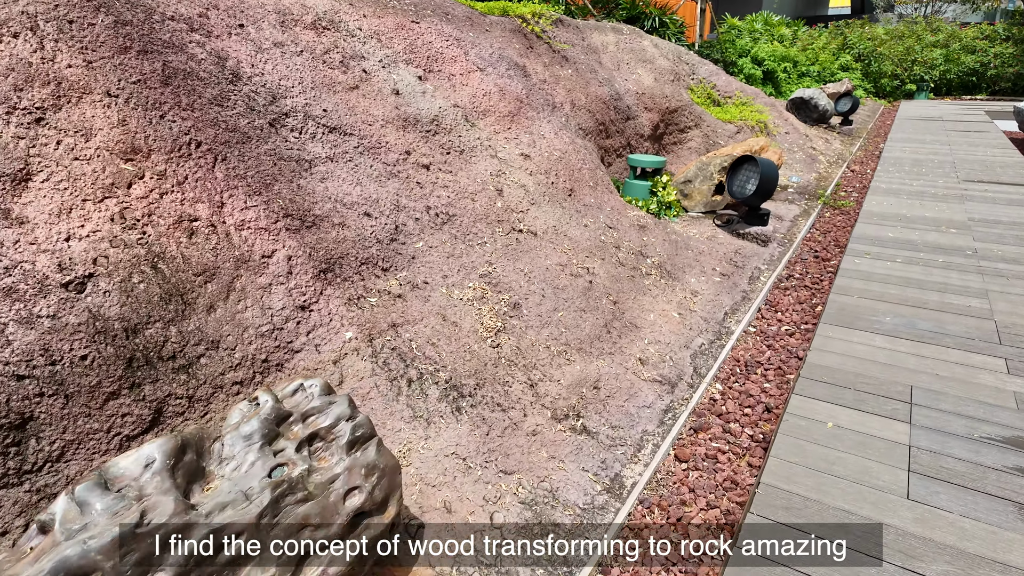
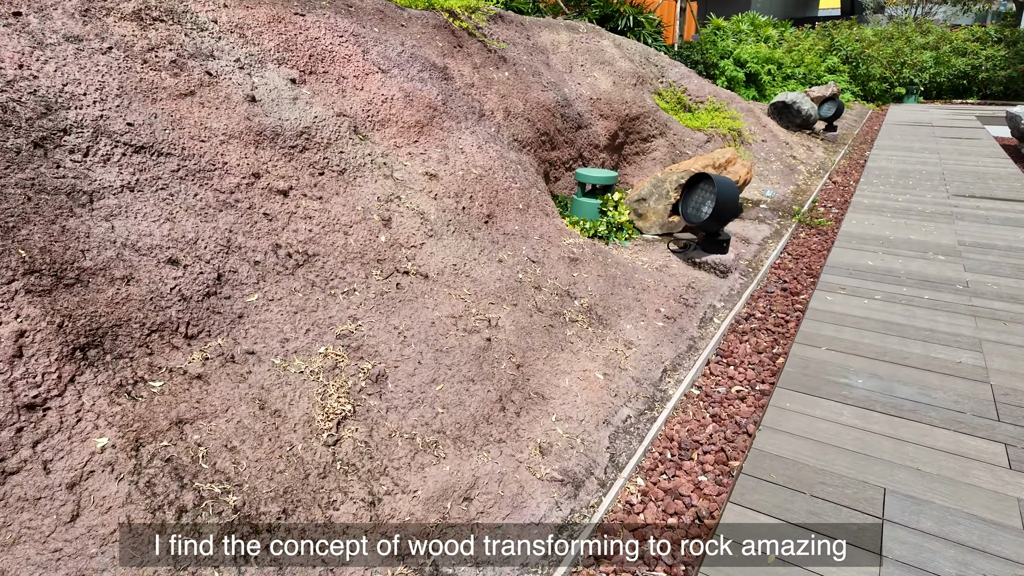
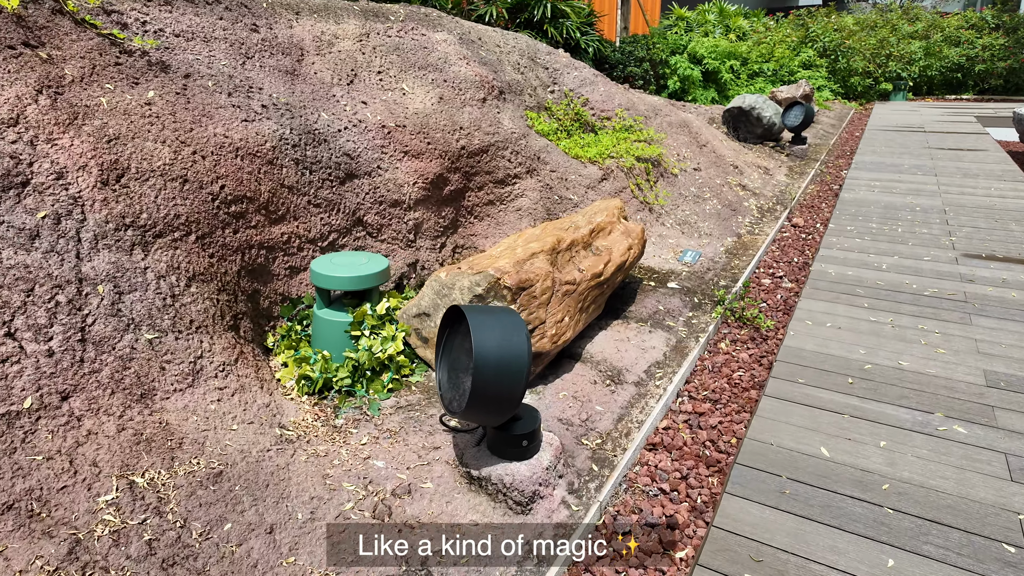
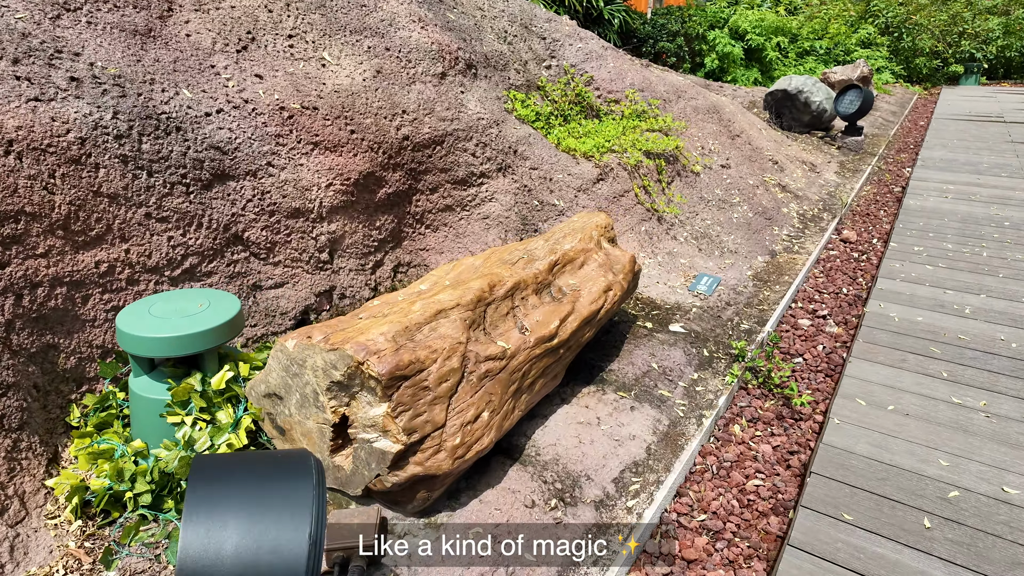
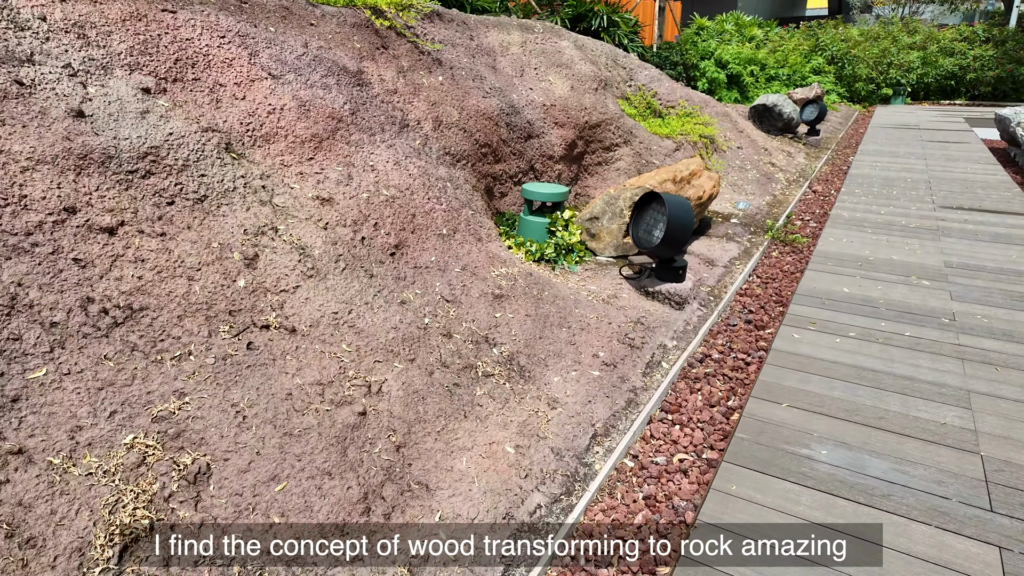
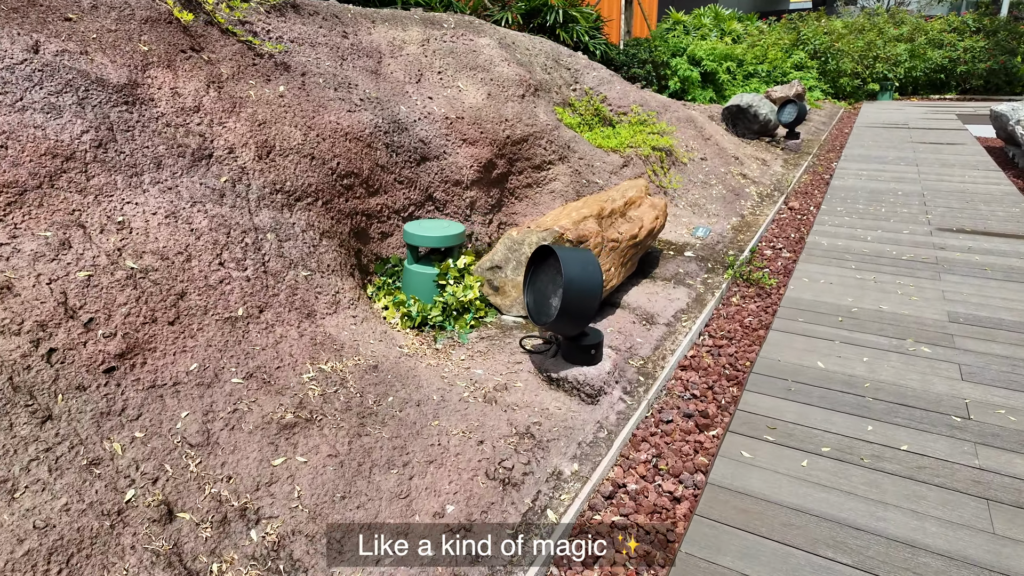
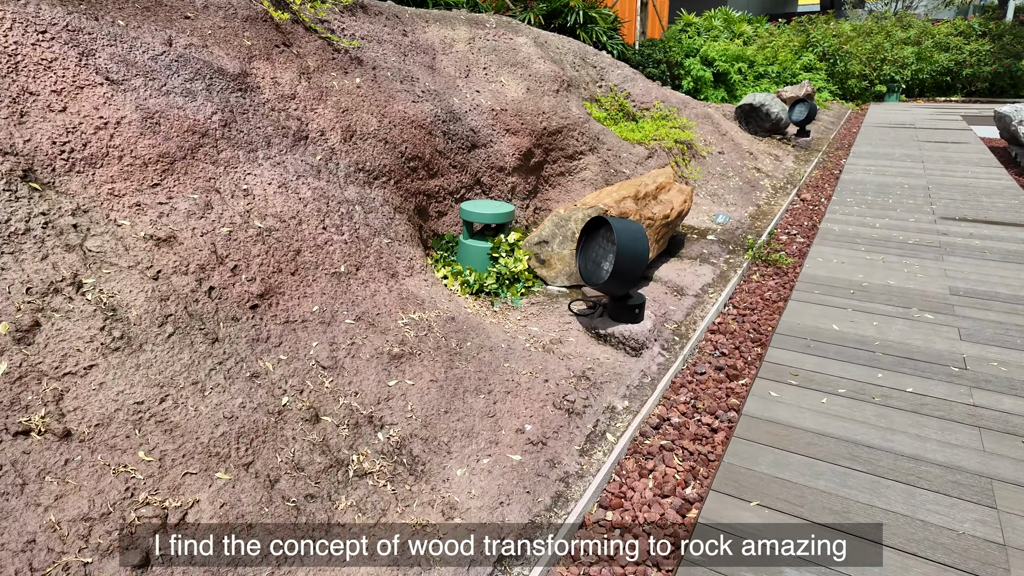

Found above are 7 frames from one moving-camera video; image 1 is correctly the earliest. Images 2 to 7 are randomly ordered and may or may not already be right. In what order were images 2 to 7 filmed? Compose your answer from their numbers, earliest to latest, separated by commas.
2, 5, 7, 6, 3, 4
